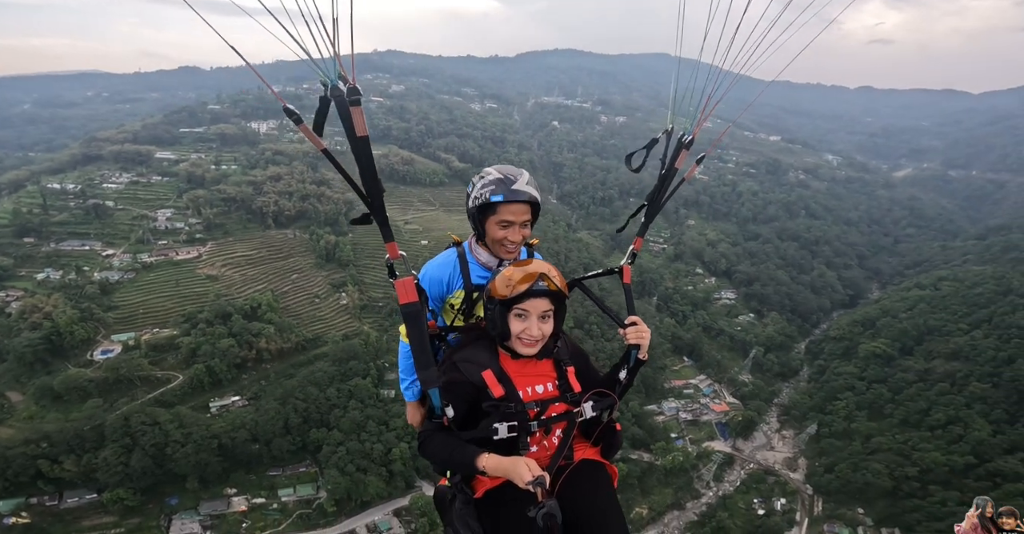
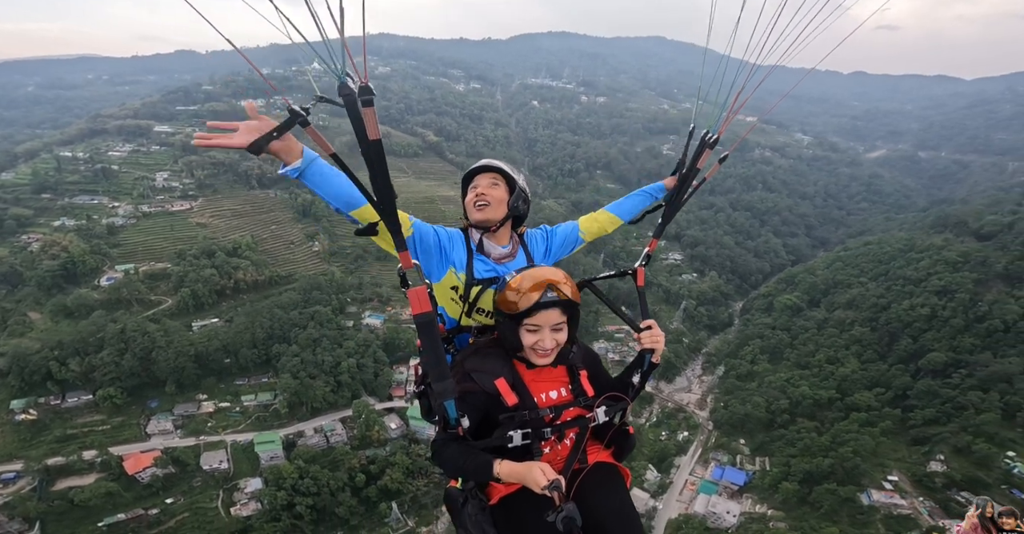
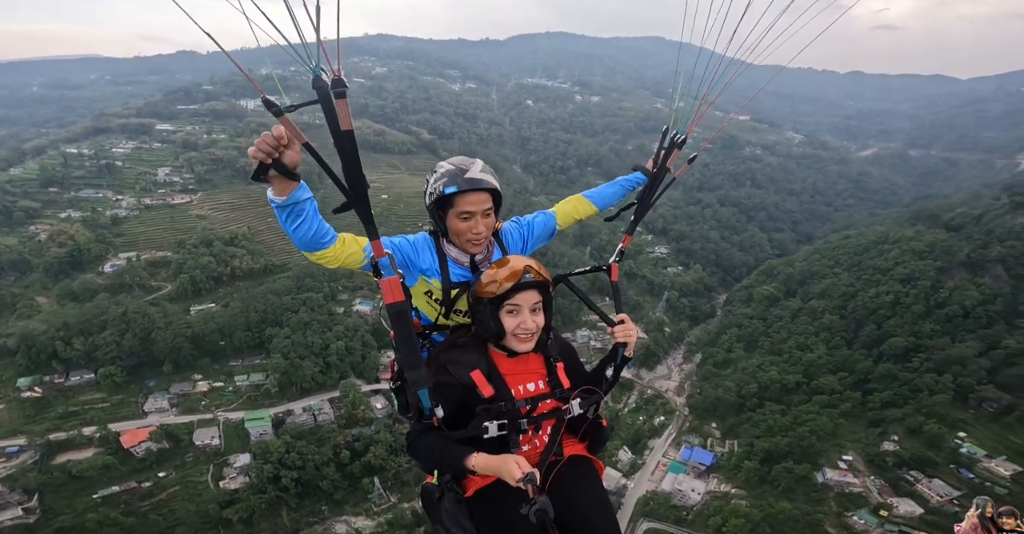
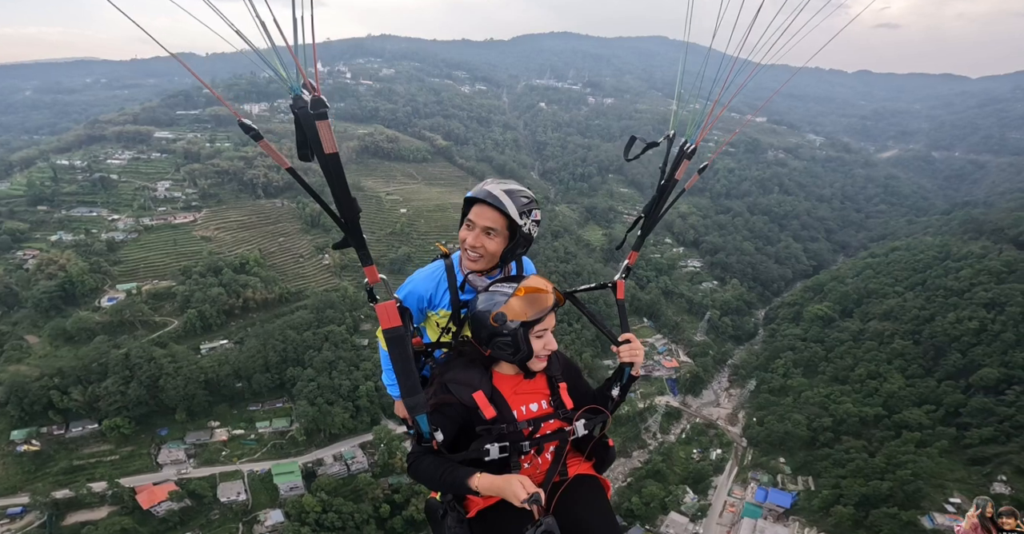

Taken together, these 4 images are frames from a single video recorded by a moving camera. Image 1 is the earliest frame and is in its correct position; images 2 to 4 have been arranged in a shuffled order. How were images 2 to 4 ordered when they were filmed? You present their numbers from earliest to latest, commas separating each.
4, 2, 3
